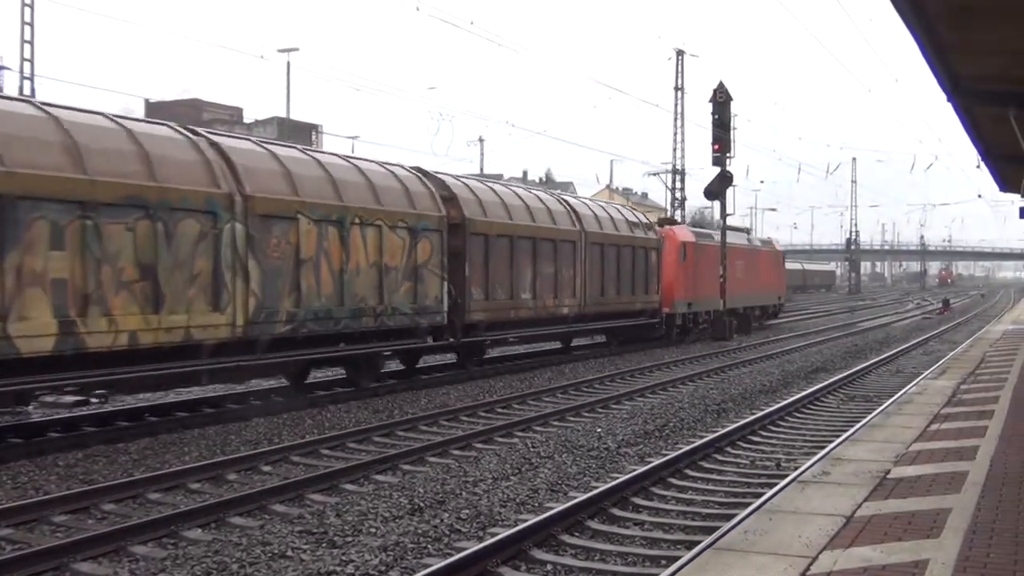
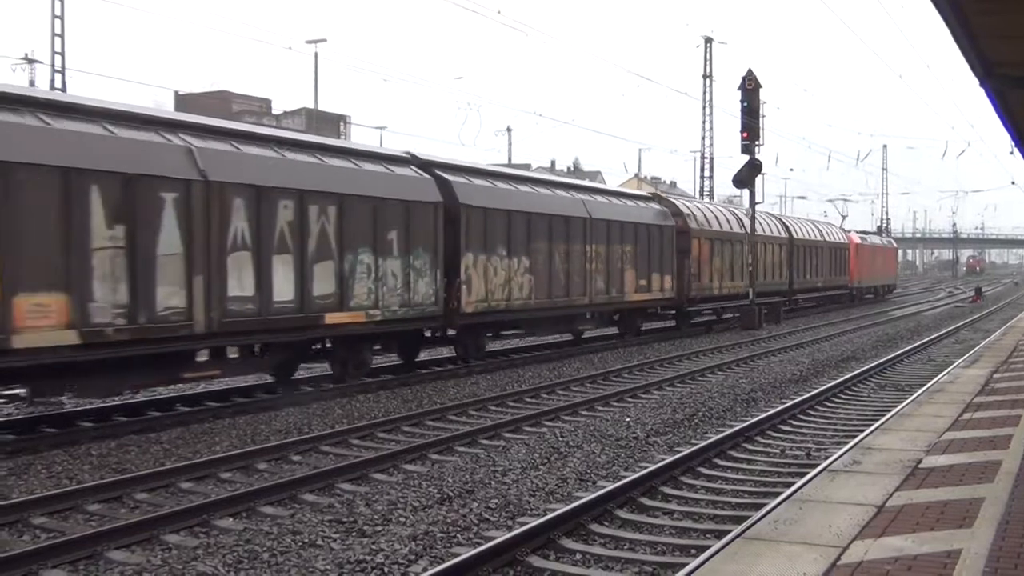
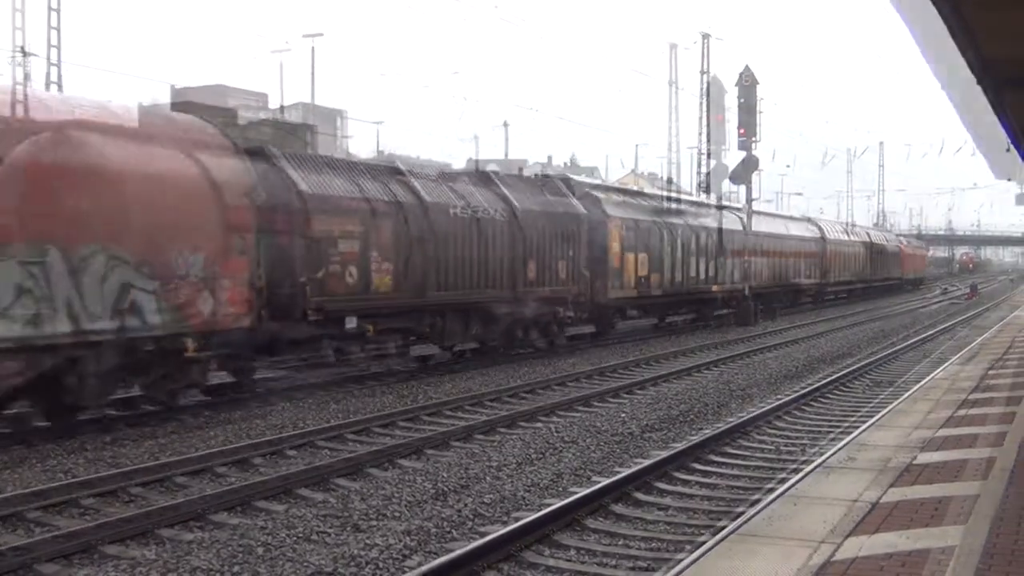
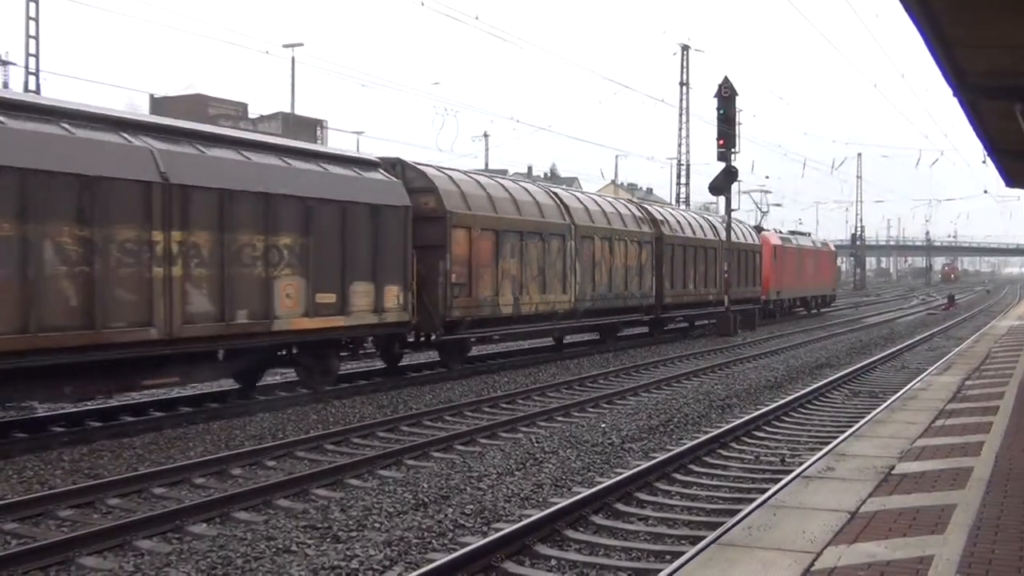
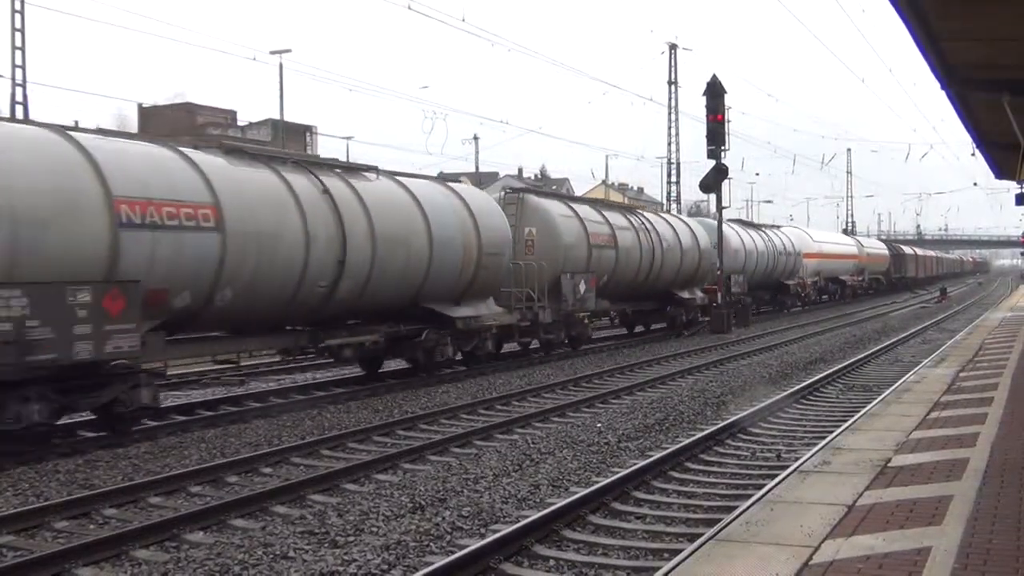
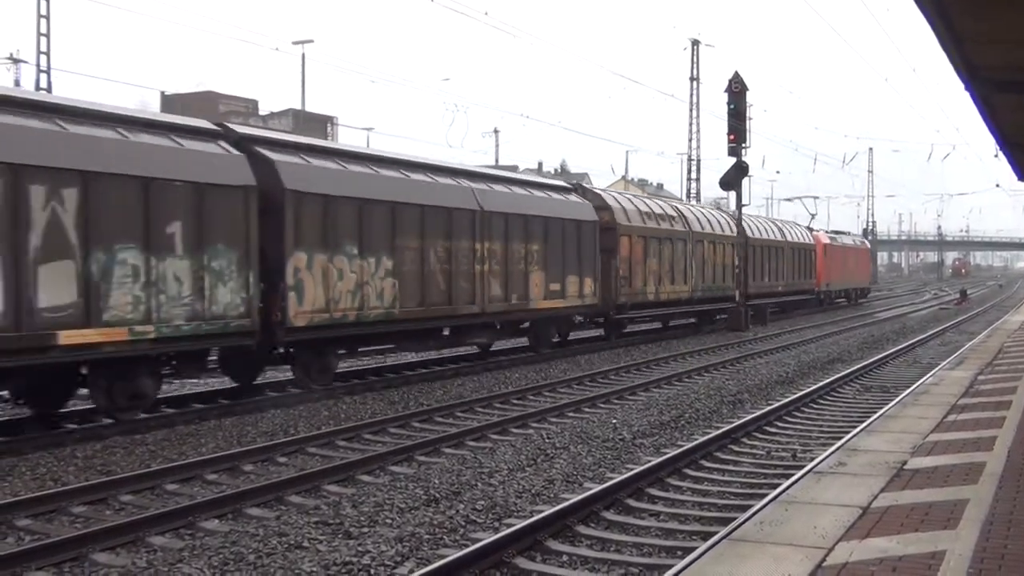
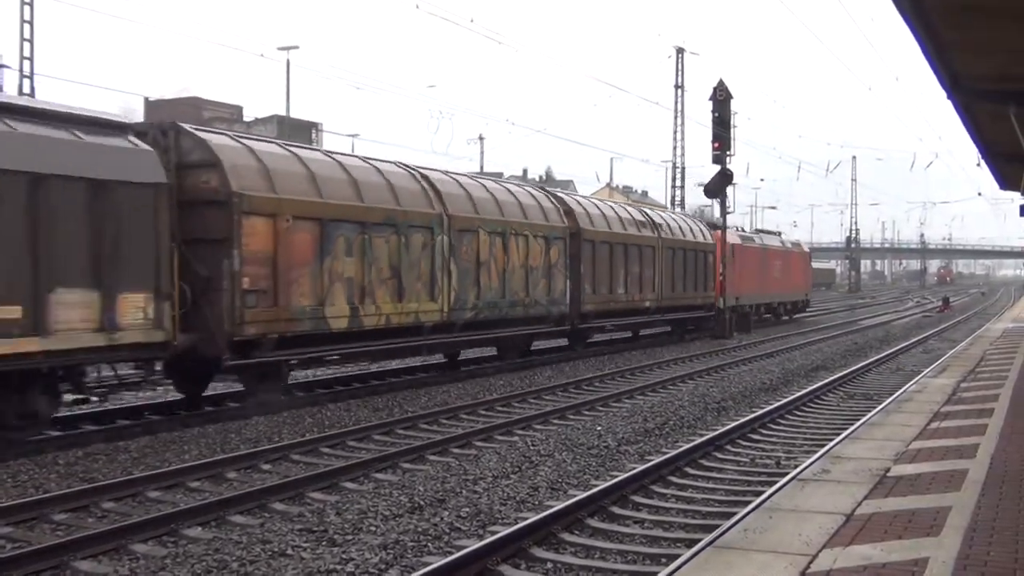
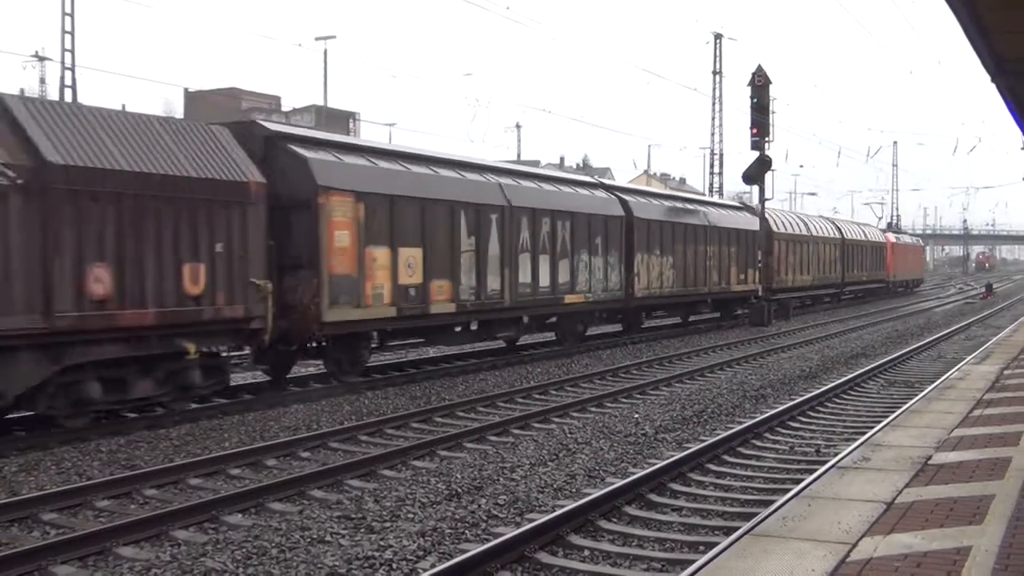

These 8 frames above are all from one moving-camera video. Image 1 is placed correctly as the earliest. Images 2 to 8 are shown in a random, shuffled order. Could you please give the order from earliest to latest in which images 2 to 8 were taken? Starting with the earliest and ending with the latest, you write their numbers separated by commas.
7, 4, 6, 2, 8, 3, 5
